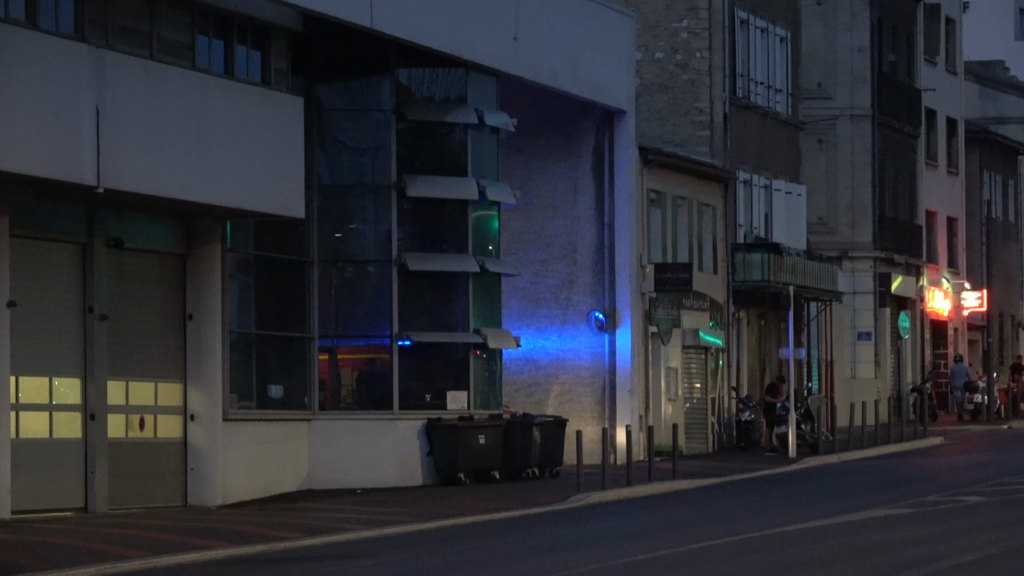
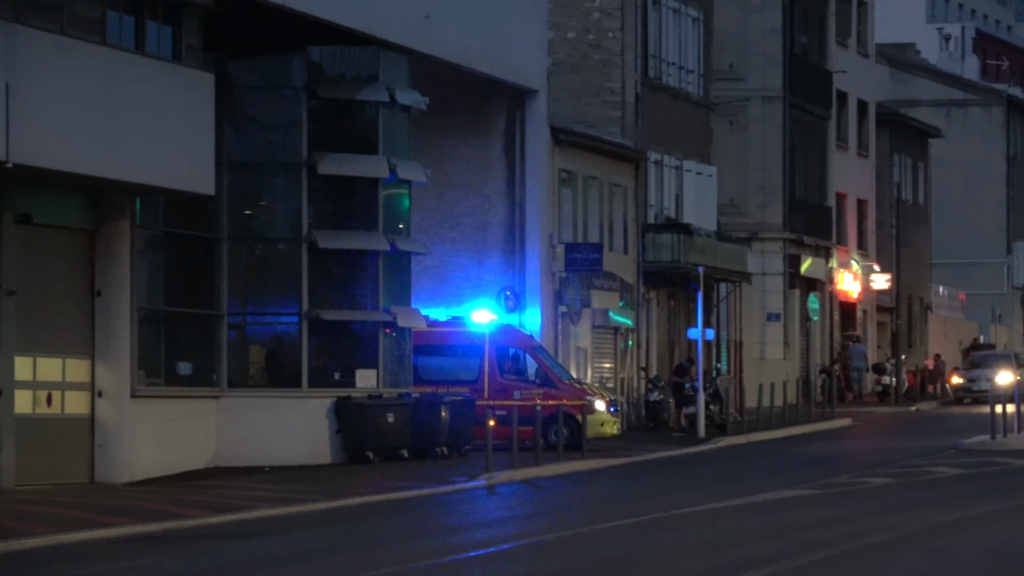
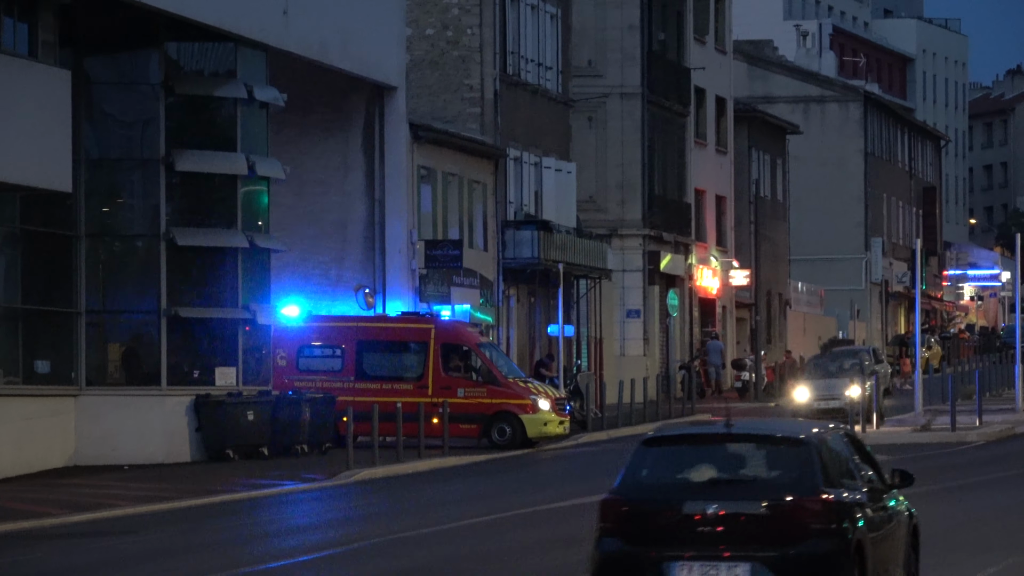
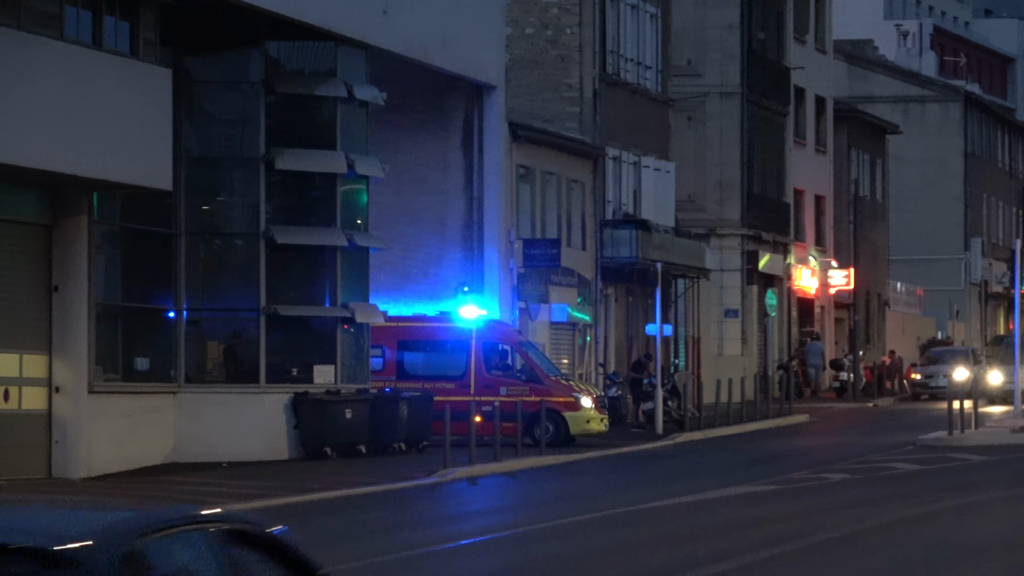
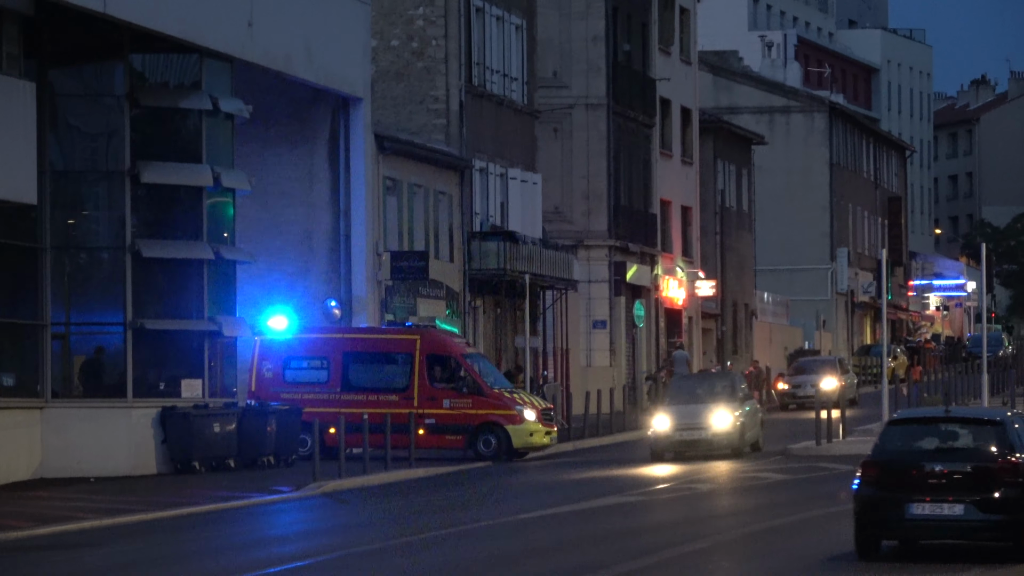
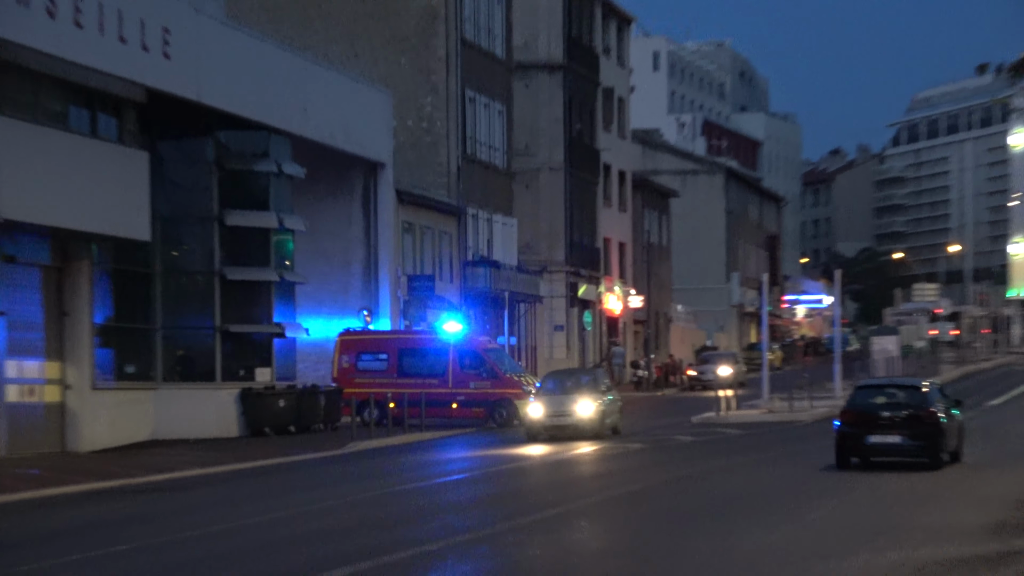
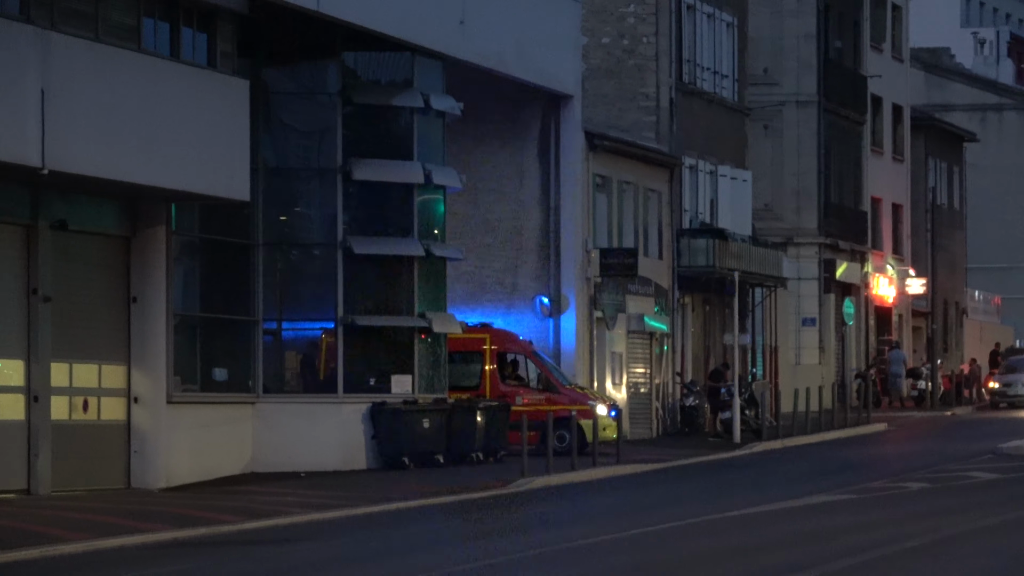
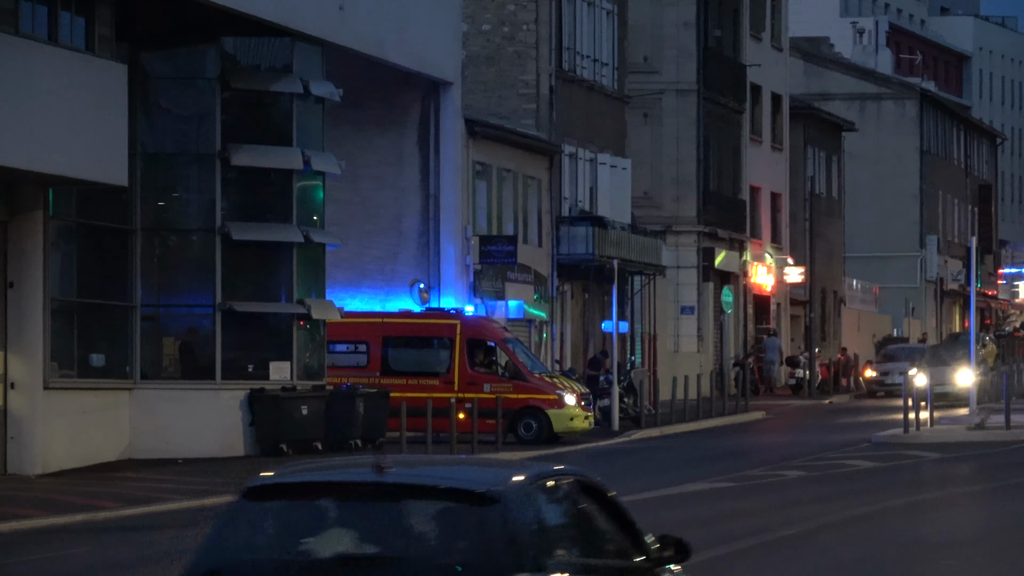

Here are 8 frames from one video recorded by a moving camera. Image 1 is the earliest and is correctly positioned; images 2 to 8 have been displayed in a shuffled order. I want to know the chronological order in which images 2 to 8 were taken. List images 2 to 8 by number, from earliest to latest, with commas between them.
7, 2, 4, 8, 3, 5, 6
